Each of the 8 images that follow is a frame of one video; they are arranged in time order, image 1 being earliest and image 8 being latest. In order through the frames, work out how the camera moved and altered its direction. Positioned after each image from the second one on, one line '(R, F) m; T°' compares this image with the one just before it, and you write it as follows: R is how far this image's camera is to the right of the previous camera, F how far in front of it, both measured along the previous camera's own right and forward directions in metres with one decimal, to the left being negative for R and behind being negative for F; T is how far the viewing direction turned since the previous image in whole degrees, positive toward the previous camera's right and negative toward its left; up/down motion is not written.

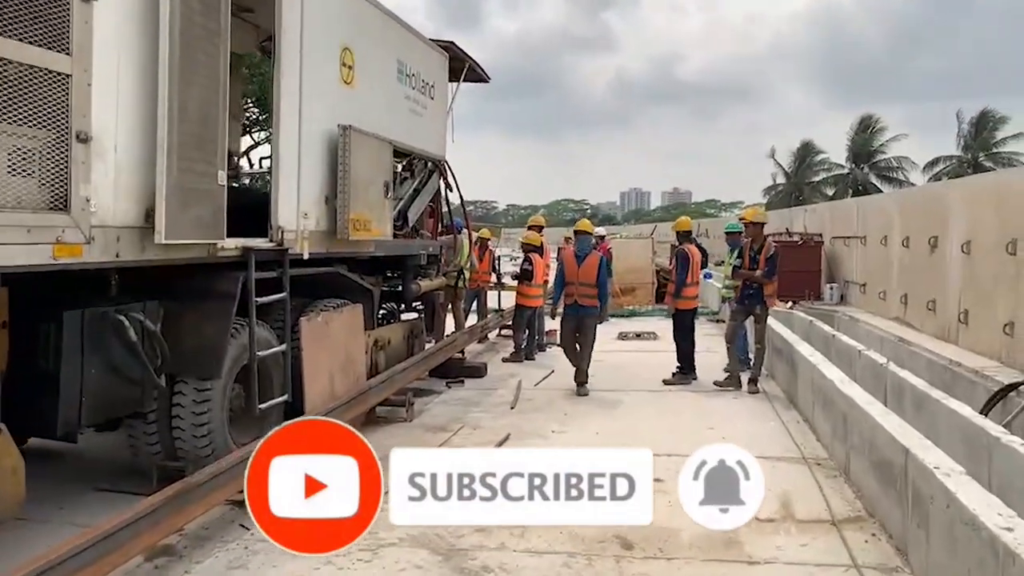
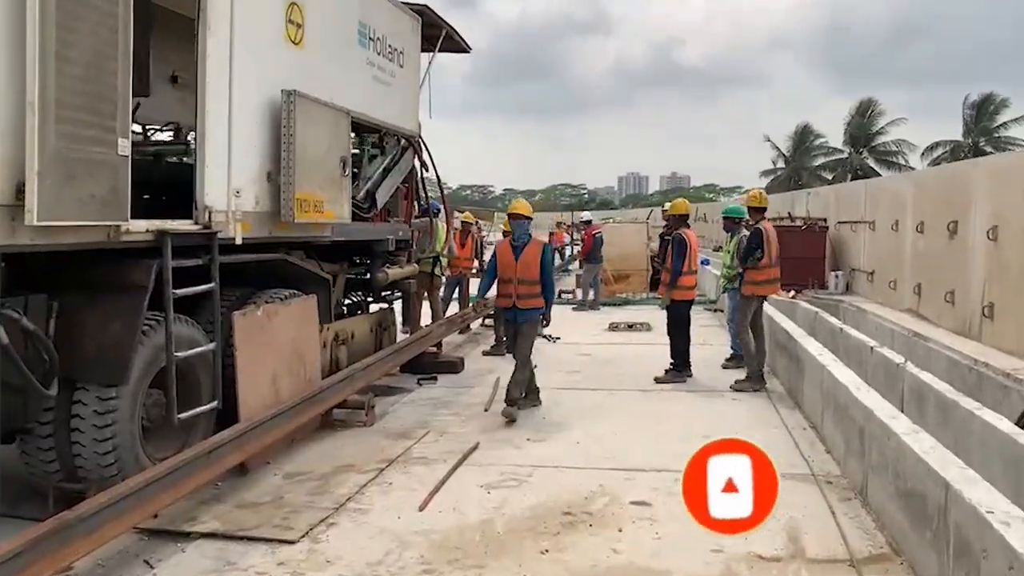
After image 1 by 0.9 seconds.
(+0.2, +0.9) m; 0°
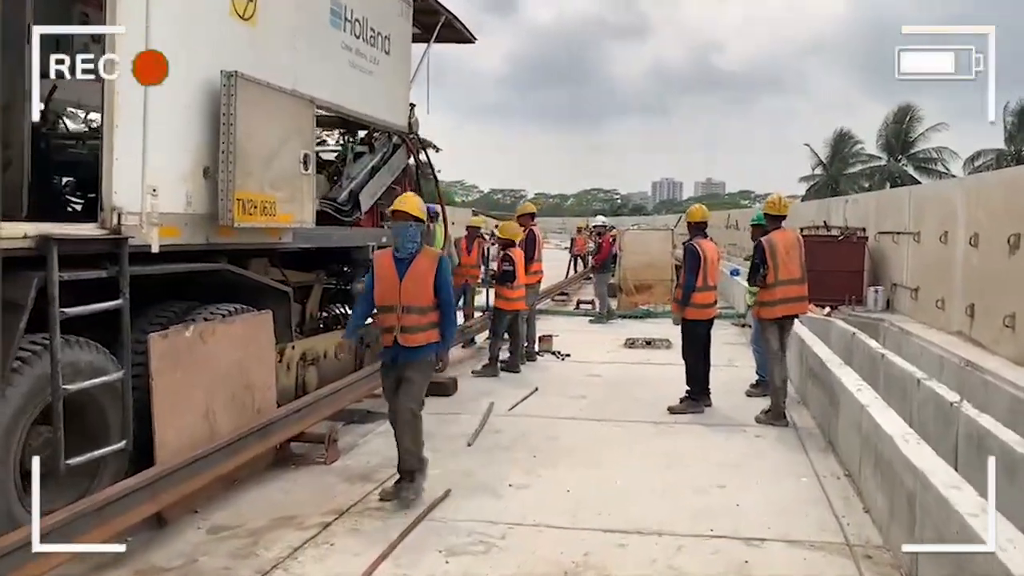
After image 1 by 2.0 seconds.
(+0.3, +1.0) m; -2°
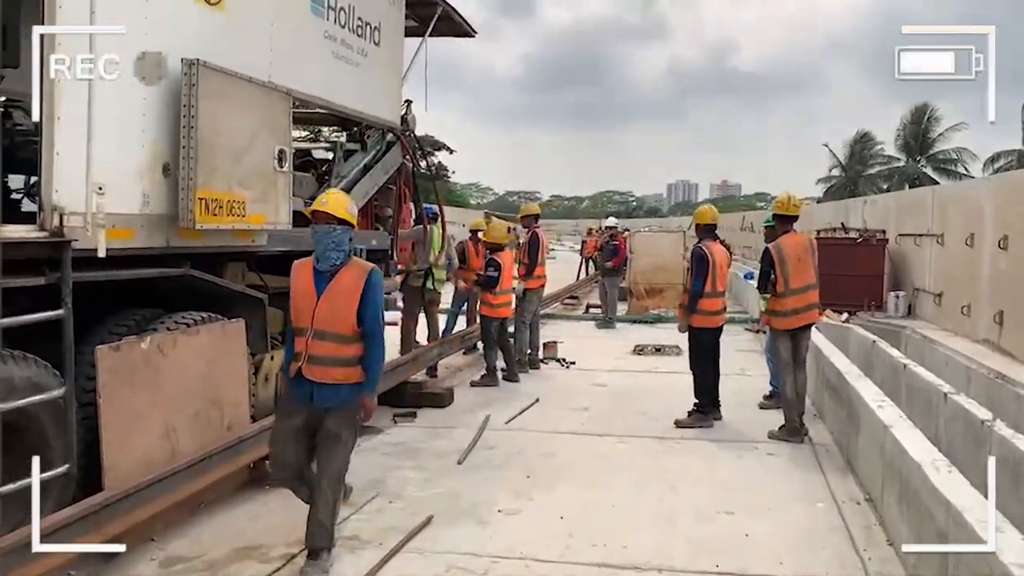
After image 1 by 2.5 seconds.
(+0.2, +0.5) m; -1°
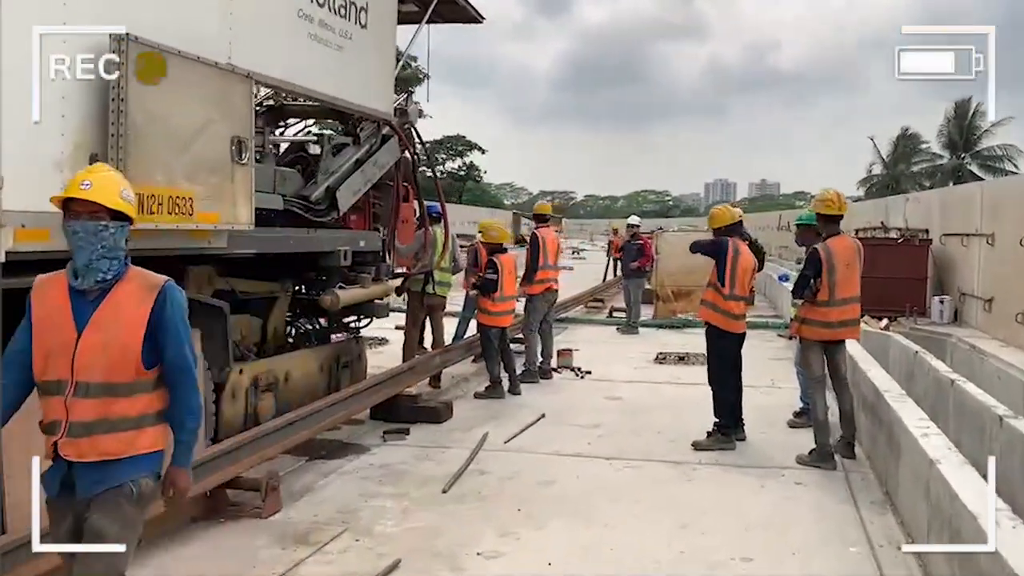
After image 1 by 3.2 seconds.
(+0.3, +0.7) m; -2°
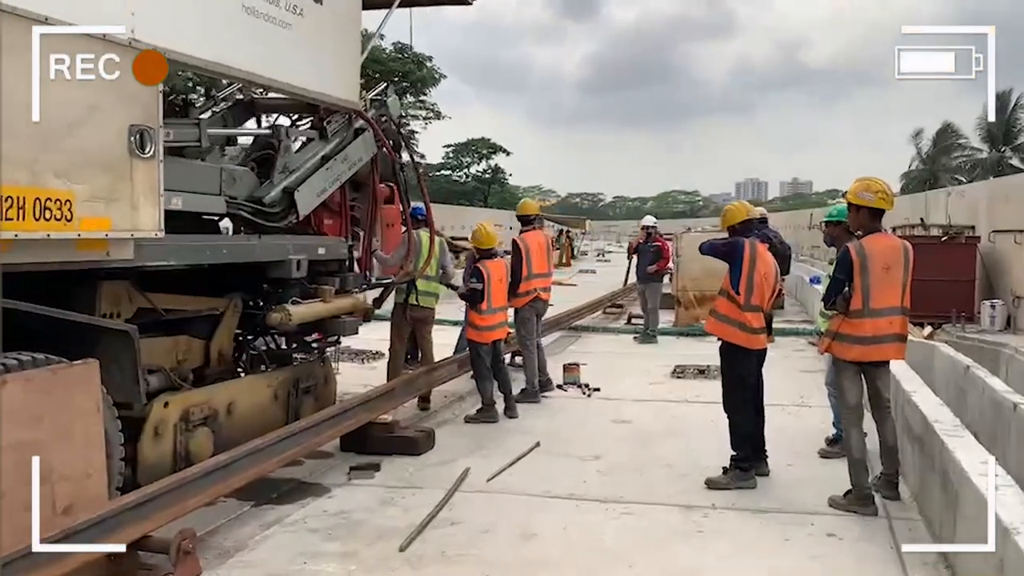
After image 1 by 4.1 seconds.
(+0.3, +1.0) m; -2°
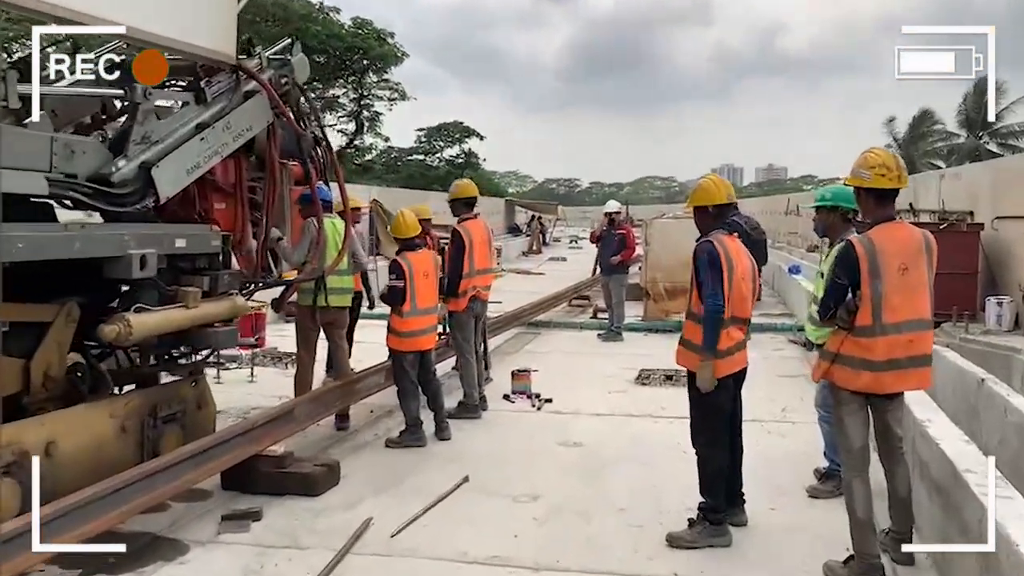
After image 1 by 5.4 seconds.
(+0.3, +1.3) m; +1°
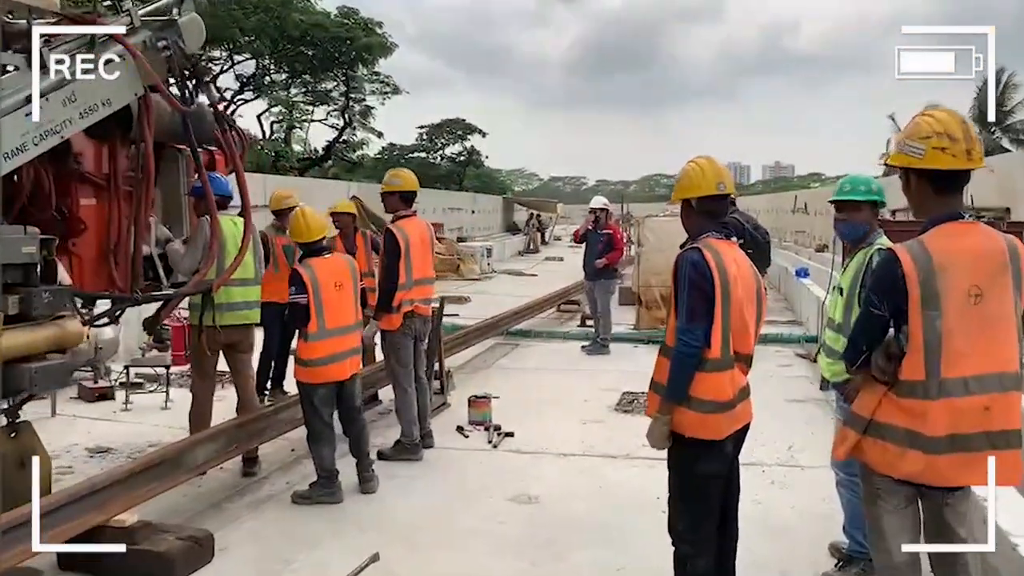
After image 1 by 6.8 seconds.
(+0.4, +1.3) m; 0°
